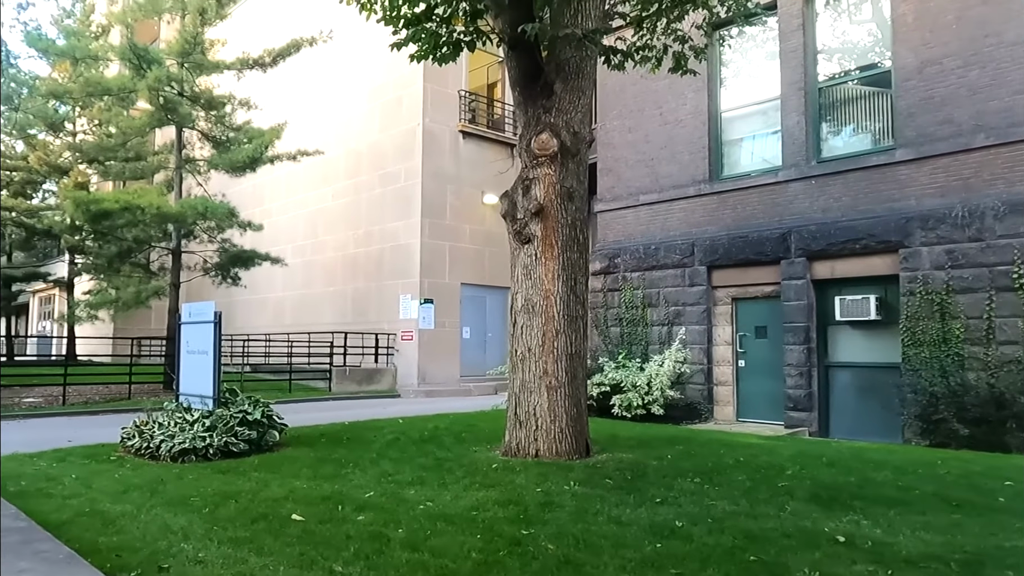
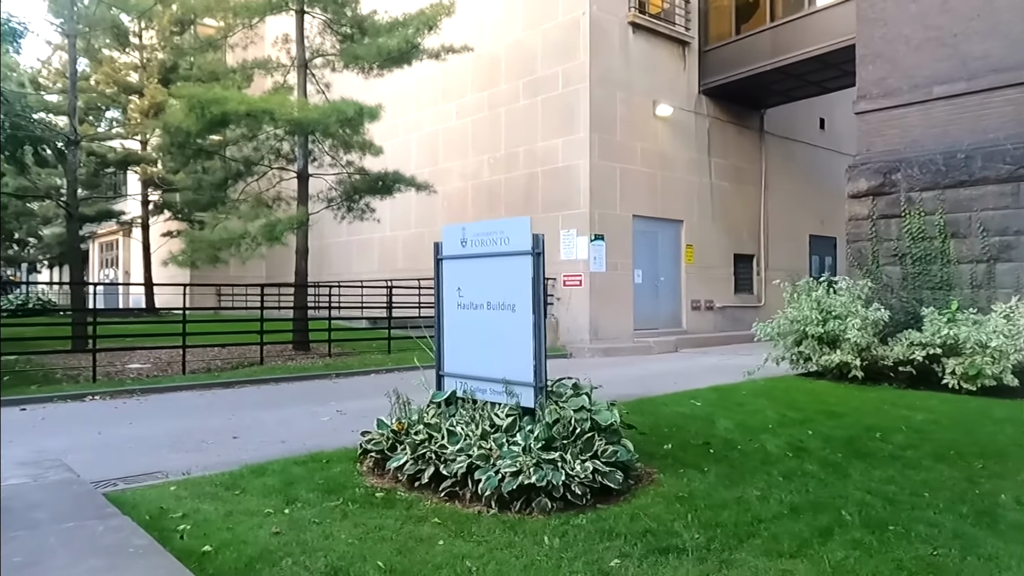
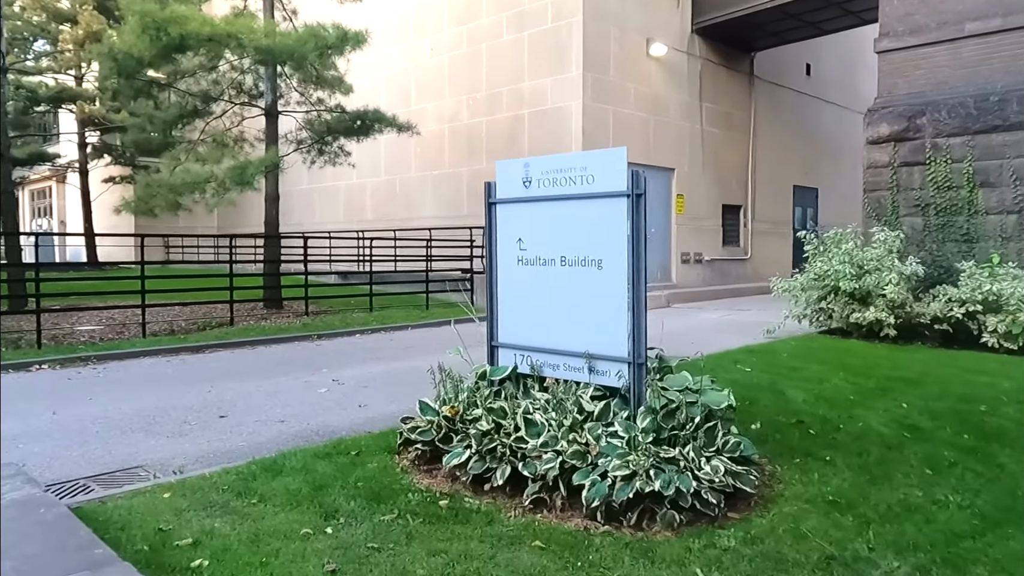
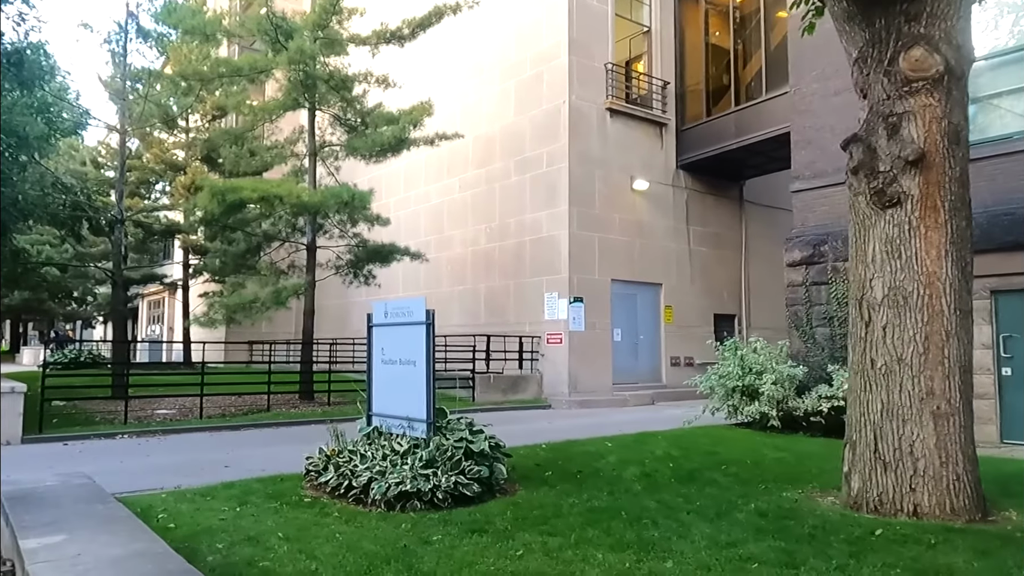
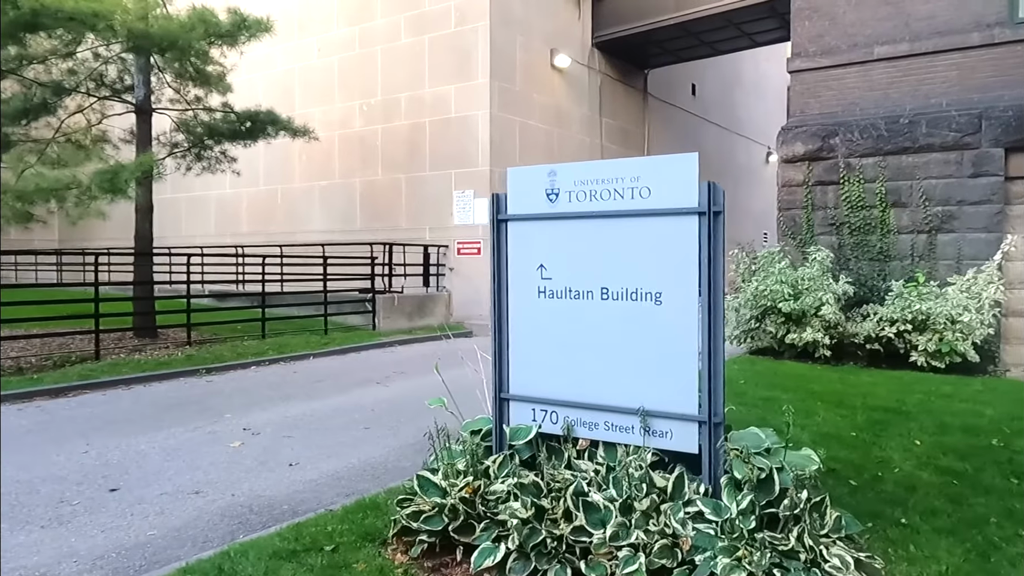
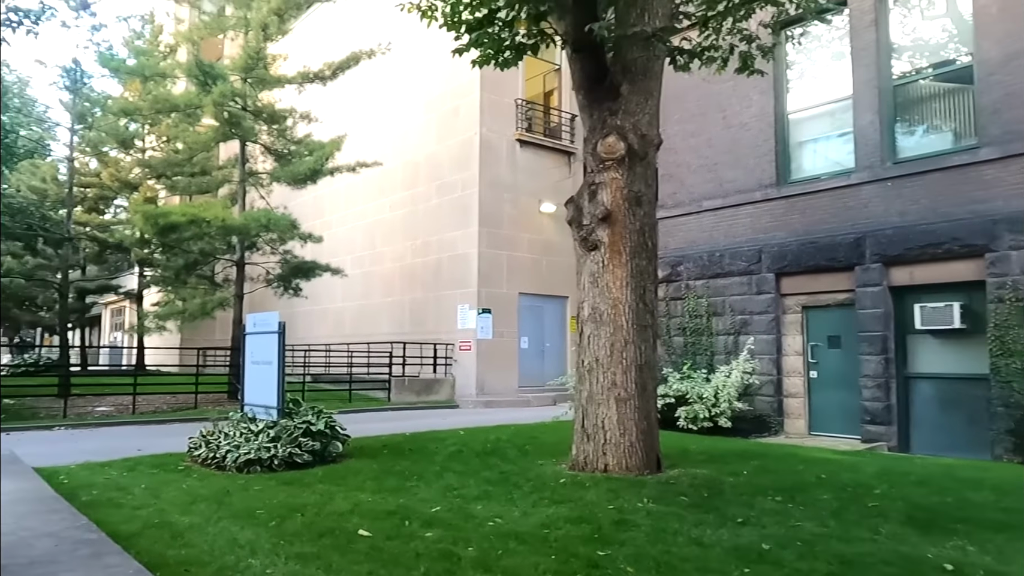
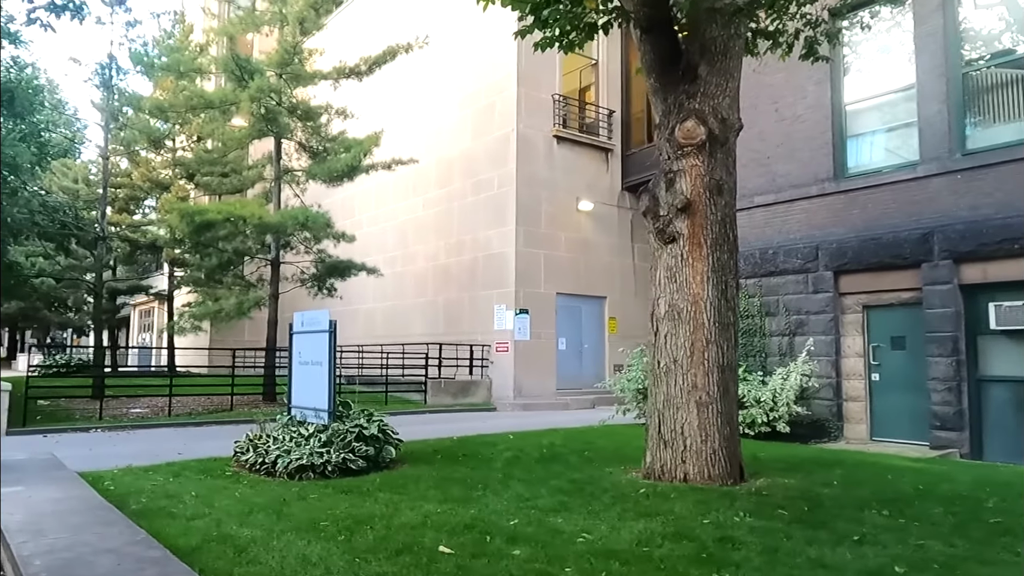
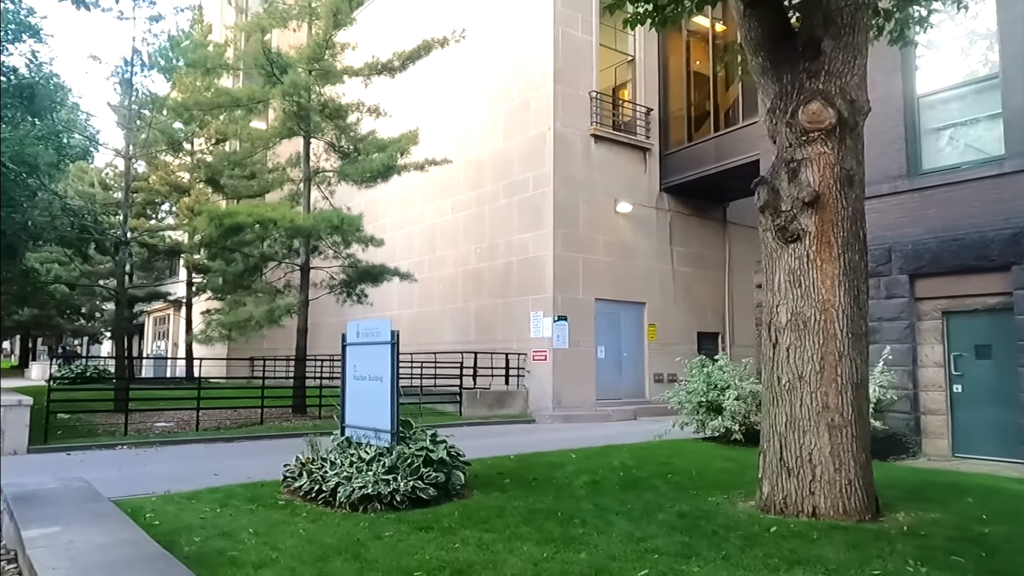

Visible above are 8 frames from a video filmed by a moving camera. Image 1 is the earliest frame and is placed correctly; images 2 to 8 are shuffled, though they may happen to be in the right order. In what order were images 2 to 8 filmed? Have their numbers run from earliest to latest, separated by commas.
6, 7, 8, 4, 2, 3, 5
